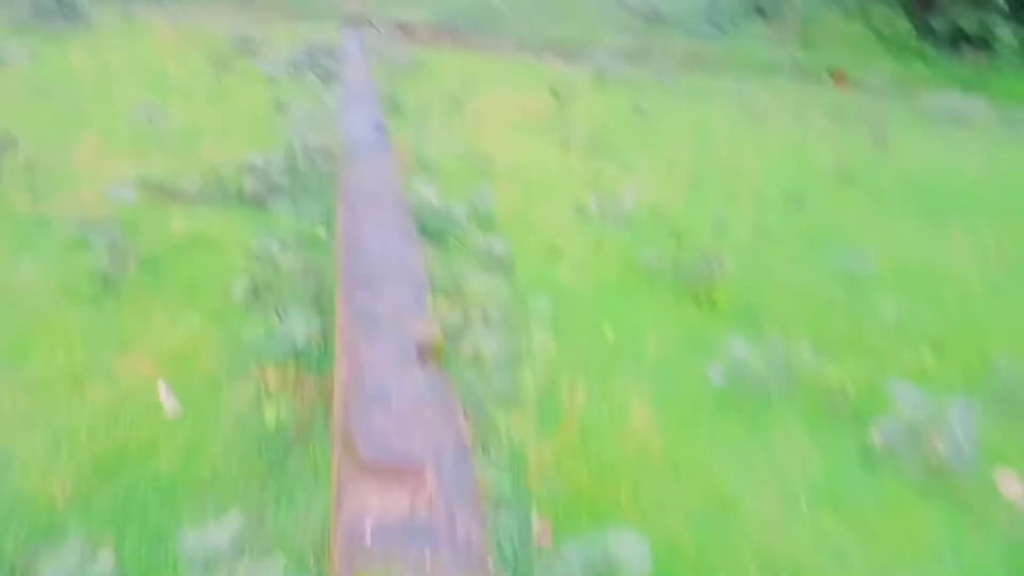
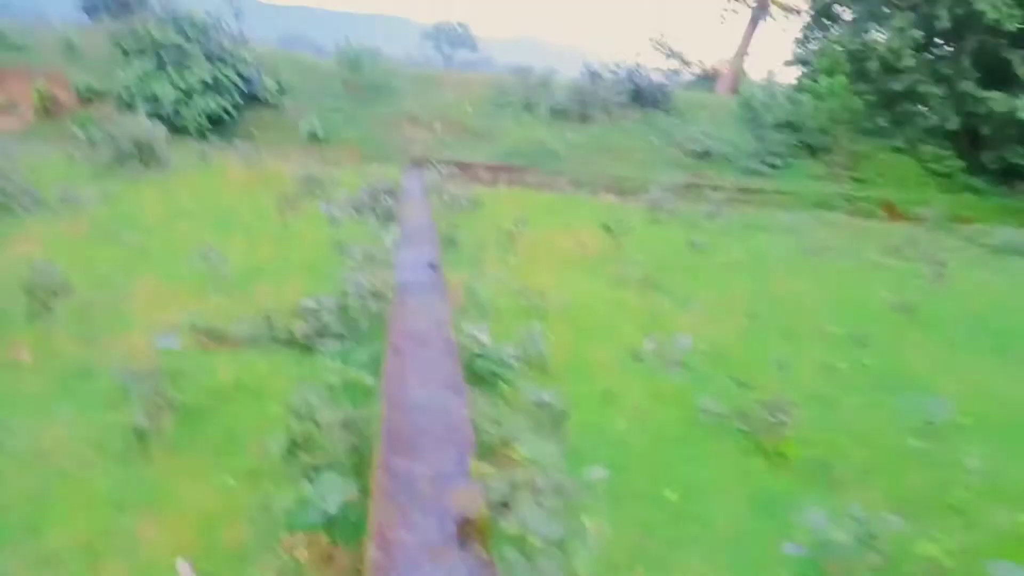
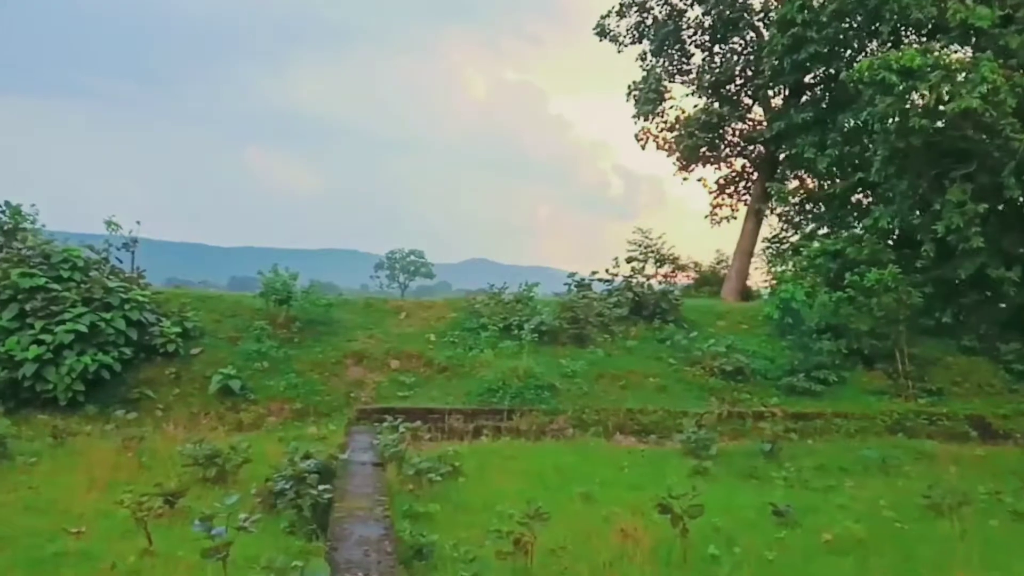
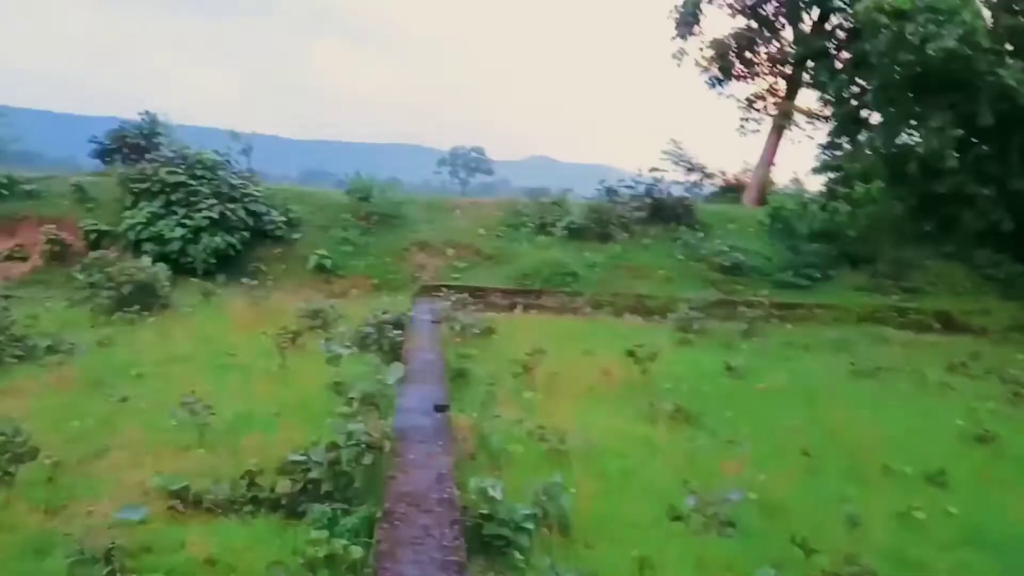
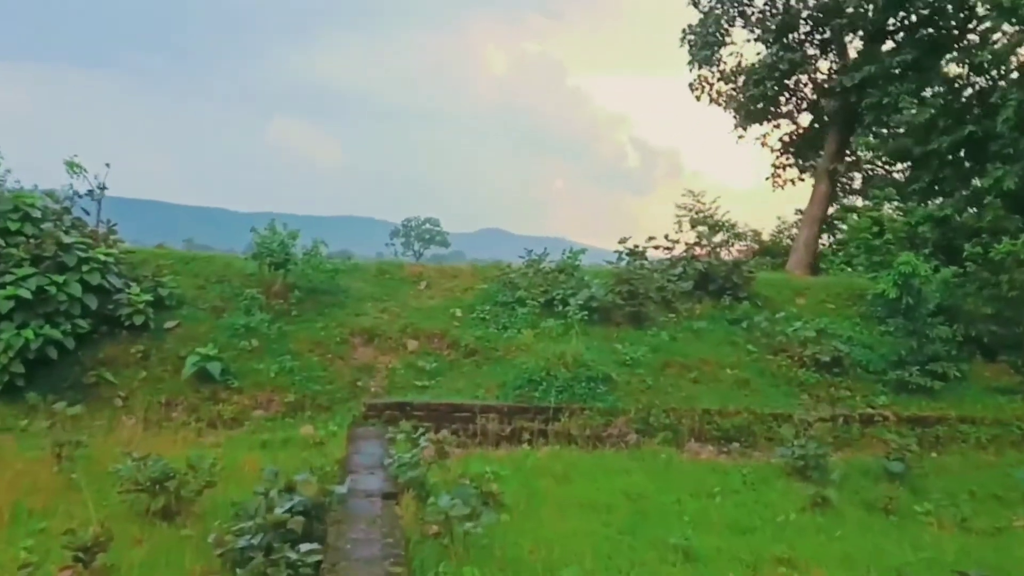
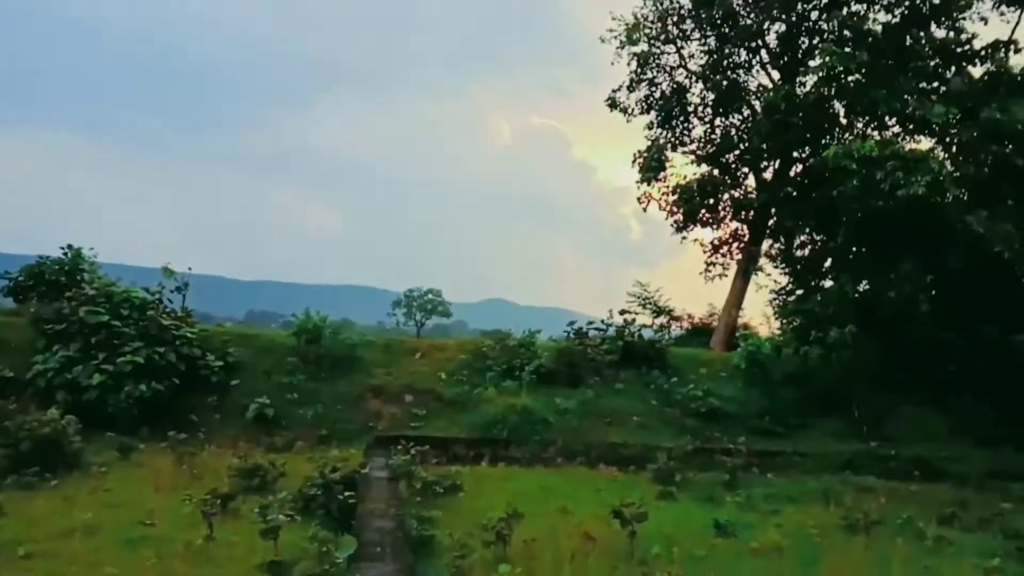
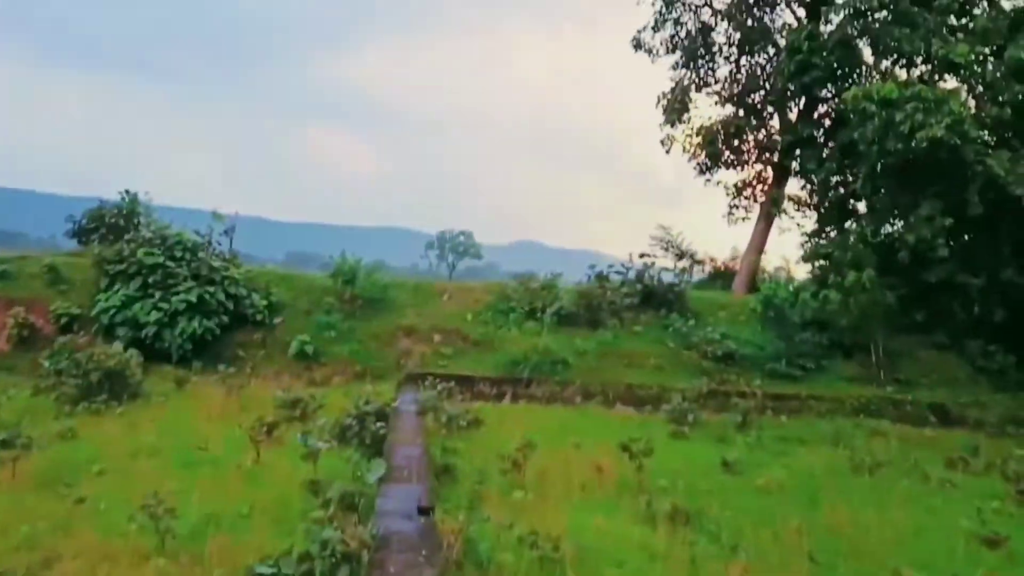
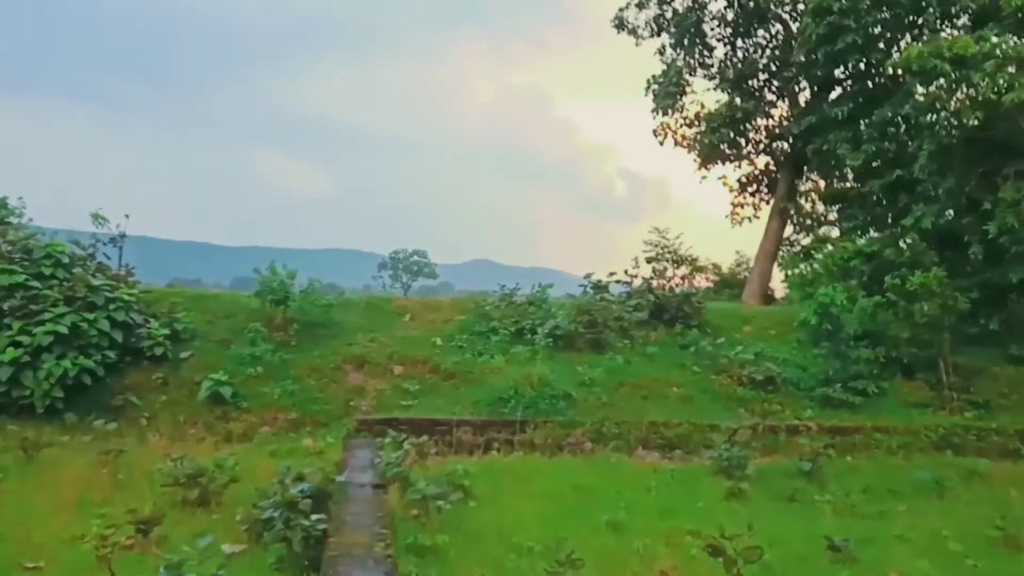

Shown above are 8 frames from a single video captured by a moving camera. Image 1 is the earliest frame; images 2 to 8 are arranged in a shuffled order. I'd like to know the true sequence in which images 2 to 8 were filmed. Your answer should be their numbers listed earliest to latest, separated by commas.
2, 4, 7, 6, 3, 8, 5
